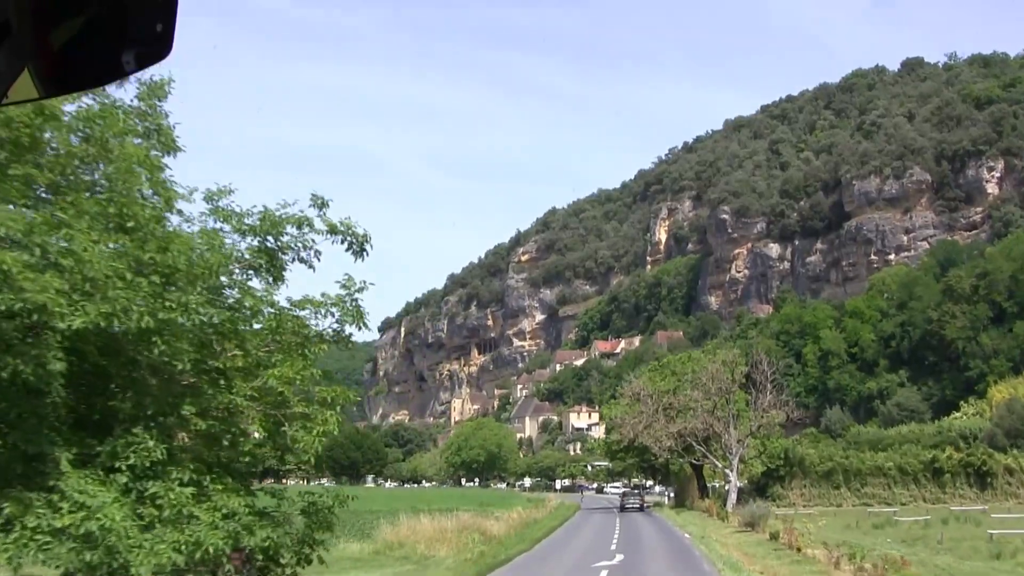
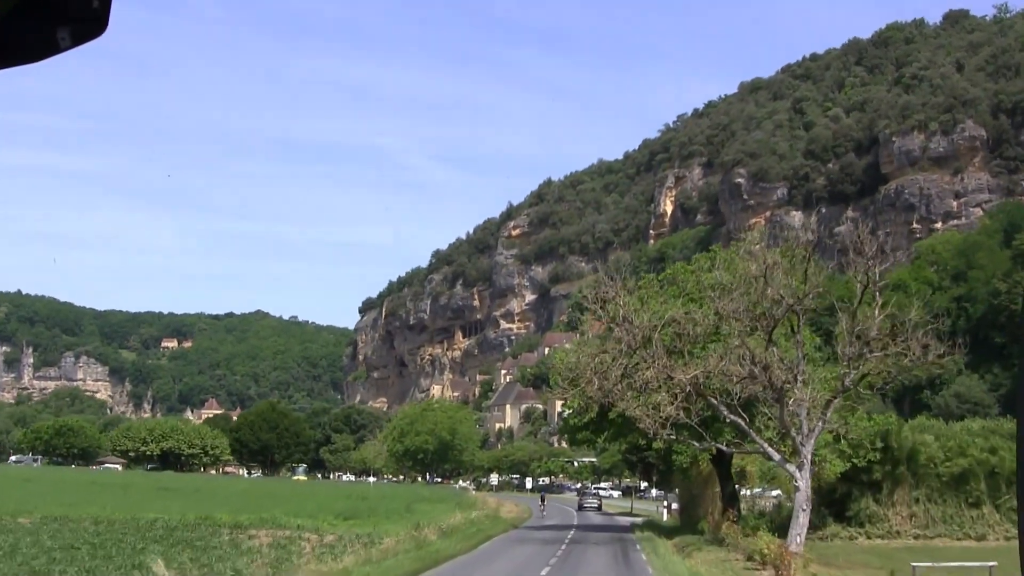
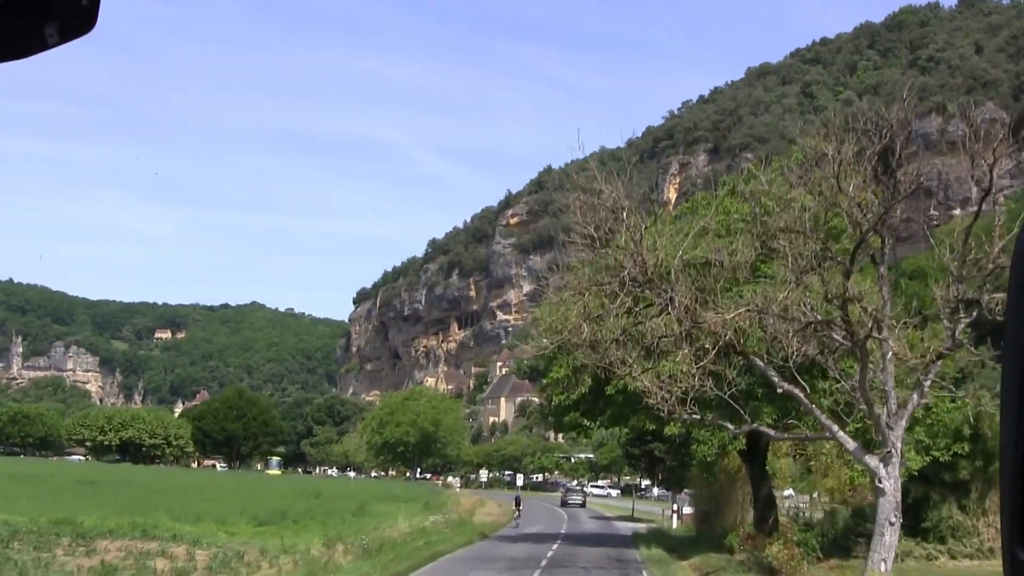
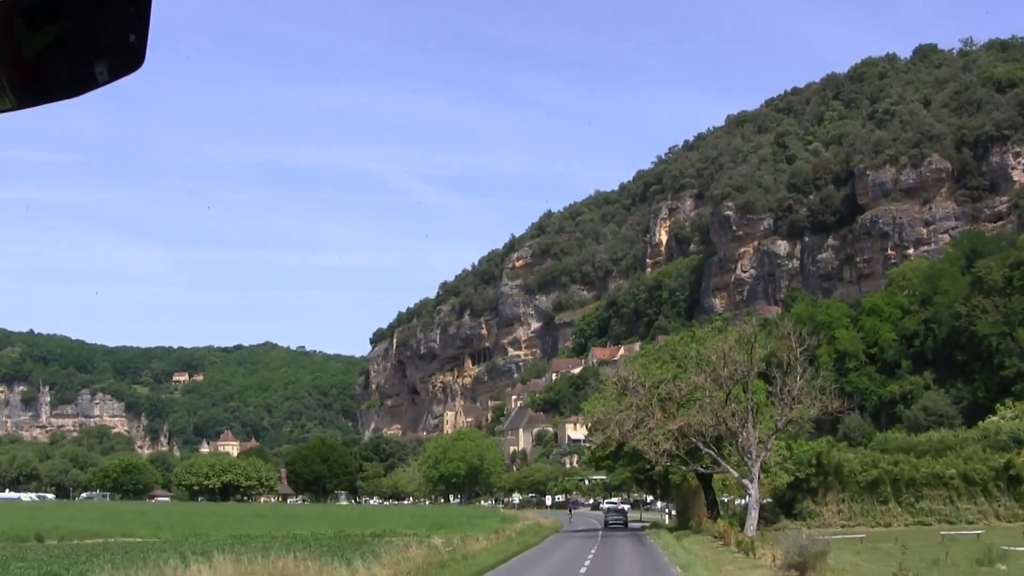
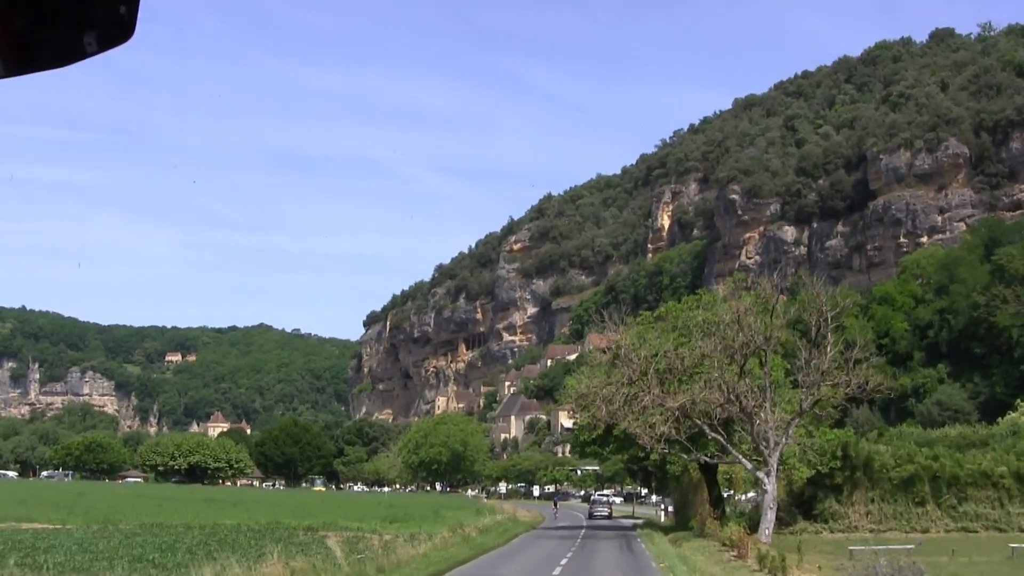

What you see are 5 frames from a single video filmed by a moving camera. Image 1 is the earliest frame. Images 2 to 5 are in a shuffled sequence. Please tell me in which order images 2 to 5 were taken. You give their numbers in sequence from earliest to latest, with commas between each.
4, 5, 2, 3
